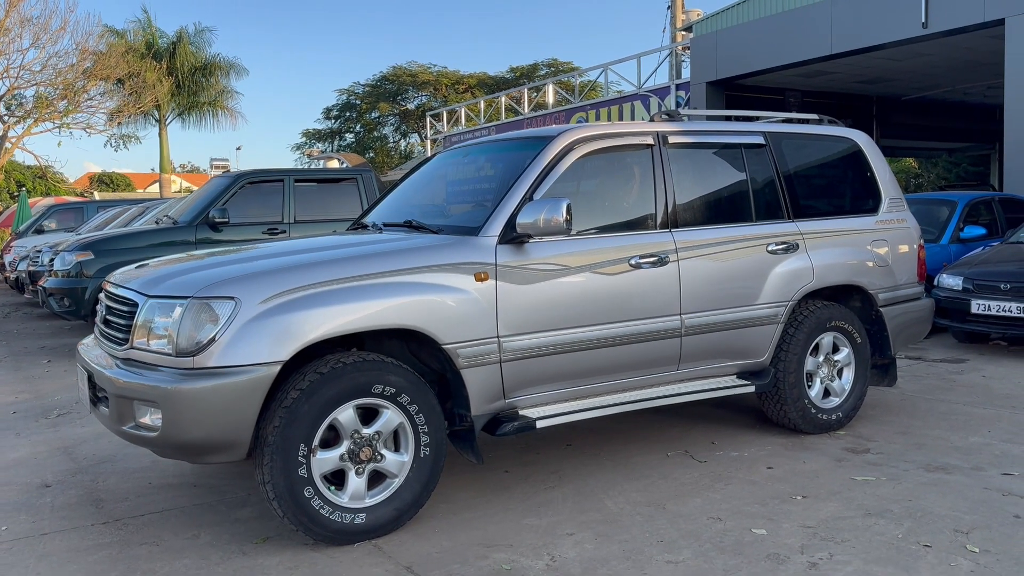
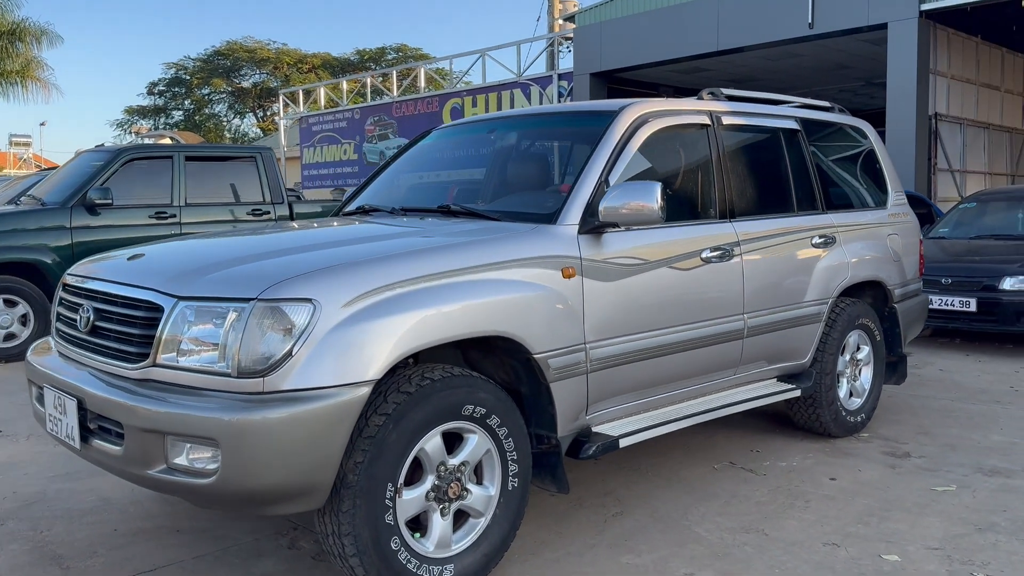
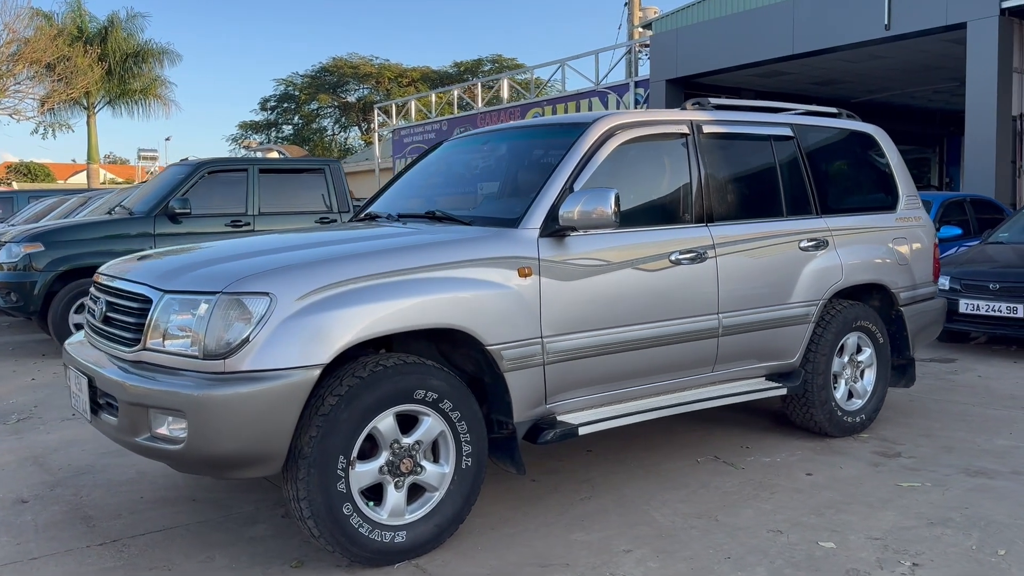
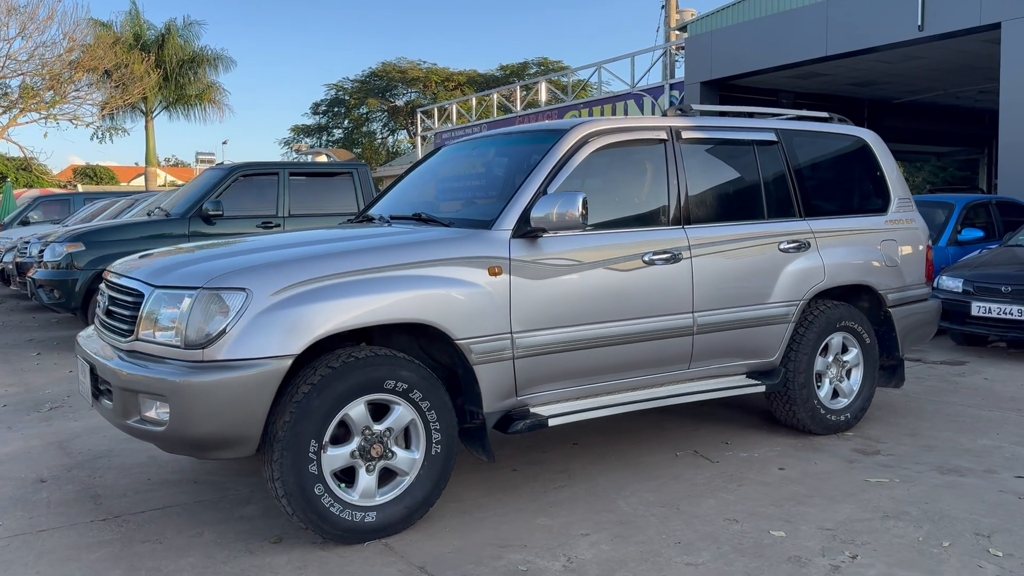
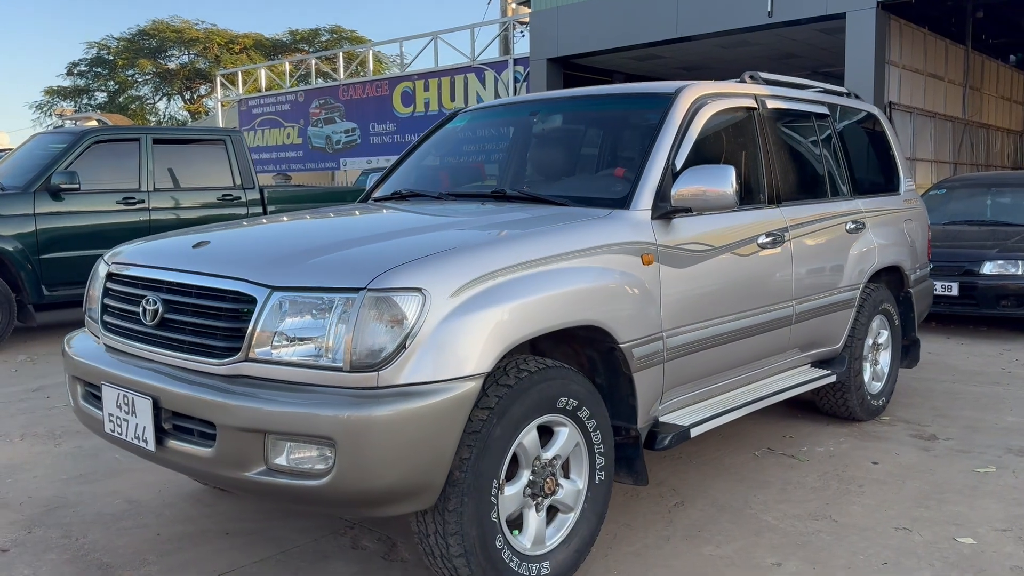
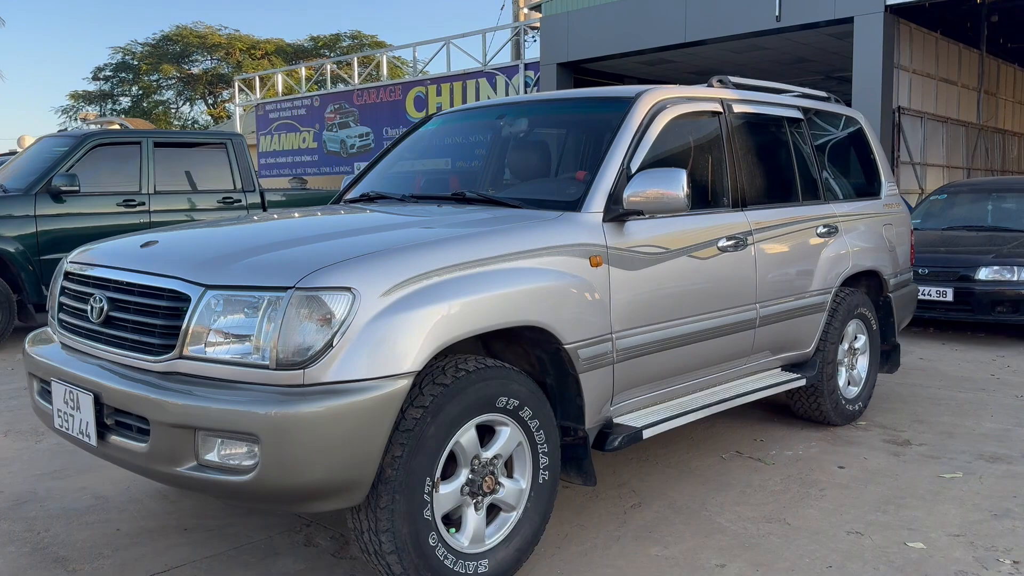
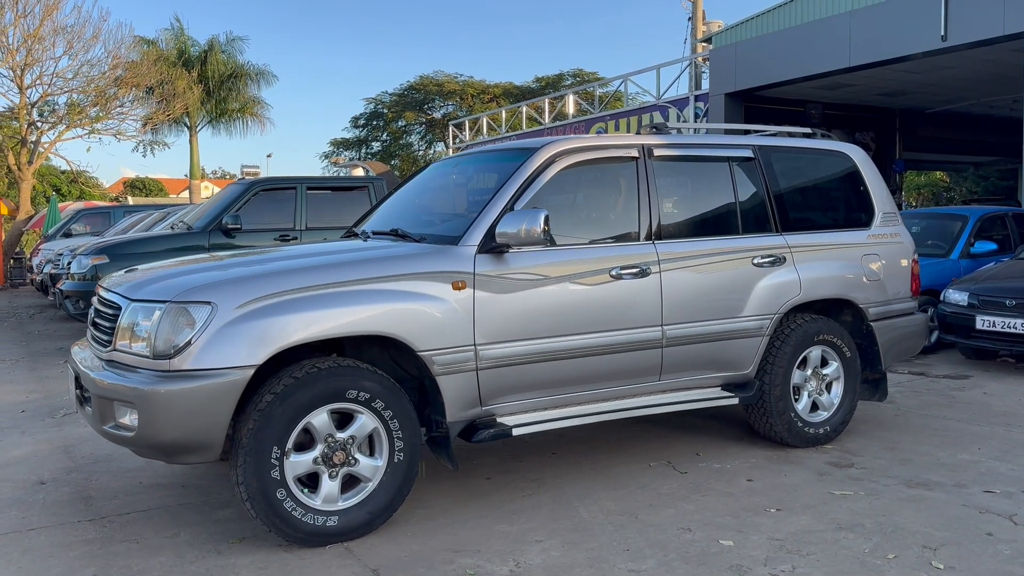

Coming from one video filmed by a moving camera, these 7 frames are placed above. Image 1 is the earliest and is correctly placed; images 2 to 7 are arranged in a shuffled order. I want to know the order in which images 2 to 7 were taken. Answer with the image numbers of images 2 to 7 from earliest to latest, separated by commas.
7, 4, 3, 2, 6, 5
